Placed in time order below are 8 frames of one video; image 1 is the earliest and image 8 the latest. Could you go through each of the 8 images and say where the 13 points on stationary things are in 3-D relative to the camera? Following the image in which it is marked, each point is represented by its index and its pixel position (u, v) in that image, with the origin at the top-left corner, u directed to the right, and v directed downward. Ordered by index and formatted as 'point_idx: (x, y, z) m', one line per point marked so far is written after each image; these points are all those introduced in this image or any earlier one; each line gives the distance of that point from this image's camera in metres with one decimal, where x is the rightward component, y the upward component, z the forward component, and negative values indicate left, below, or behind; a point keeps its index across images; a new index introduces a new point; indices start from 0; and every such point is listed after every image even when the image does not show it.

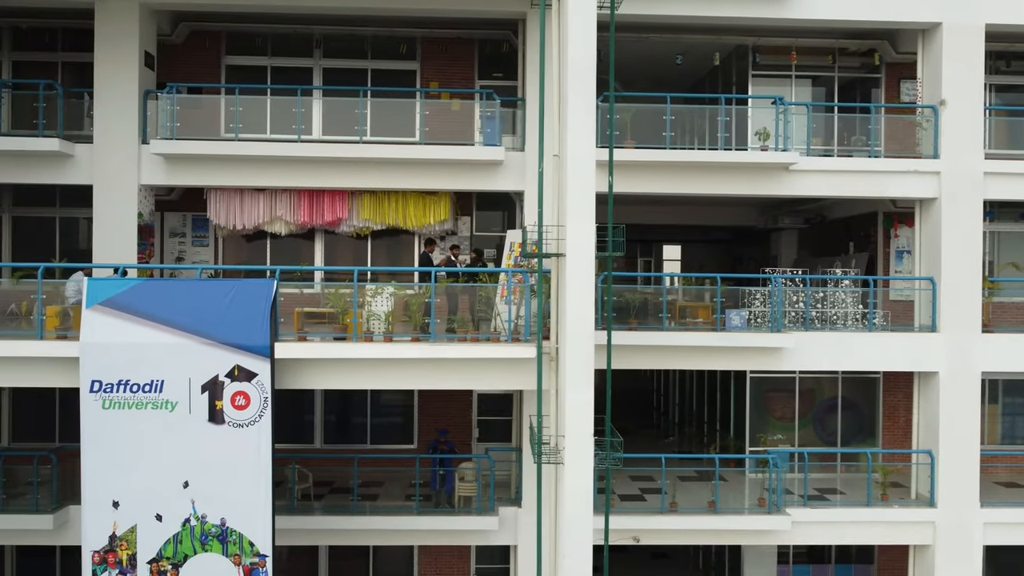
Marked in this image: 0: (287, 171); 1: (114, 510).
0: (-3.1, +1.6, +10.5) m
1: (-4.2, -2.3, +7.9) m
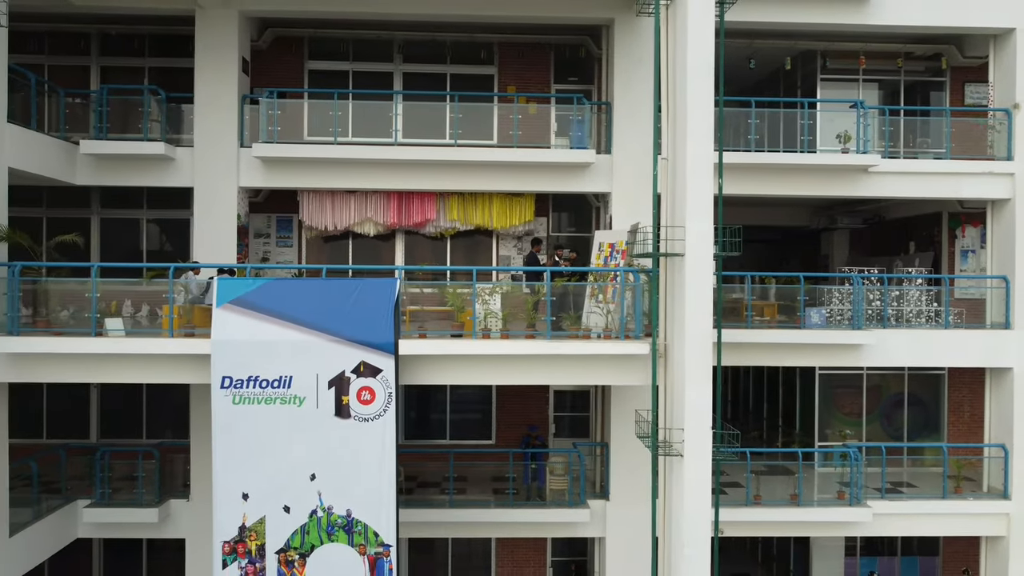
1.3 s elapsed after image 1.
0: (-1.9, +1.7, +10.7) m
1: (-2.9, -2.3, +8.1) m
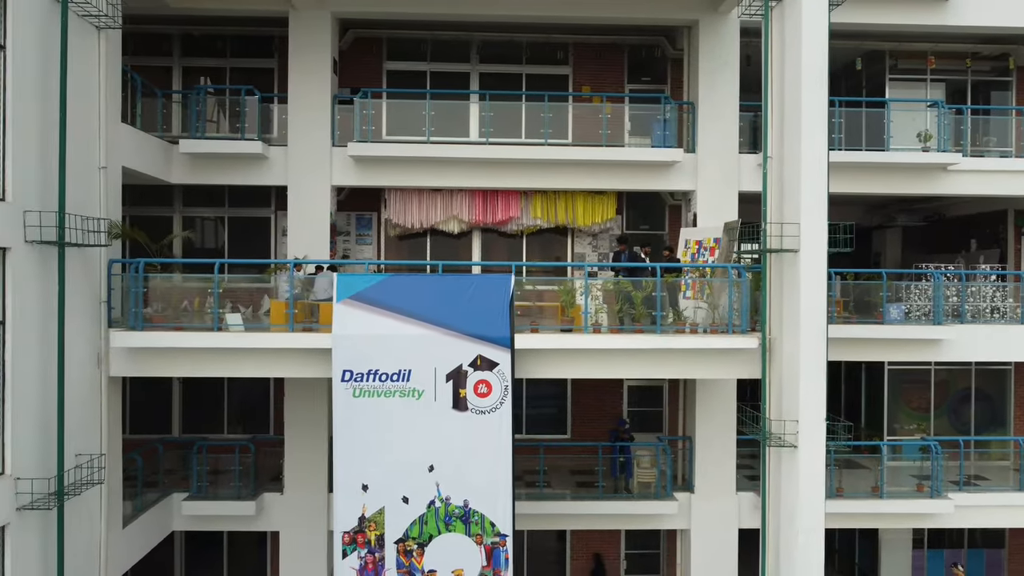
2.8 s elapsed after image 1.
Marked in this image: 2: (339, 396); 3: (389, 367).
0: (-0.6, +1.7, +10.9) m
1: (-1.6, -2.3, +8.3) m
2: (-1.9, -1.2, +8.3) m
3: (-1.4, -0.9, +8.3) m
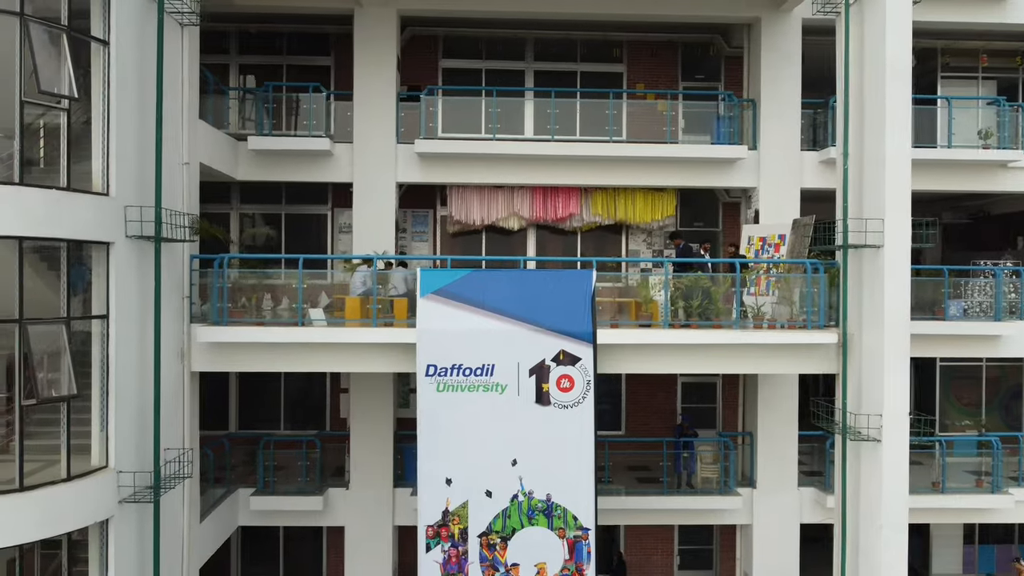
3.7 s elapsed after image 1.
0: (+0.3, +1.8, +11.0) m
1: (-0.7, -2.2, +8.4) m
2: (-1.0, -1.1, +8.4) m
3: (-0.4, -0.8, +8.4) m
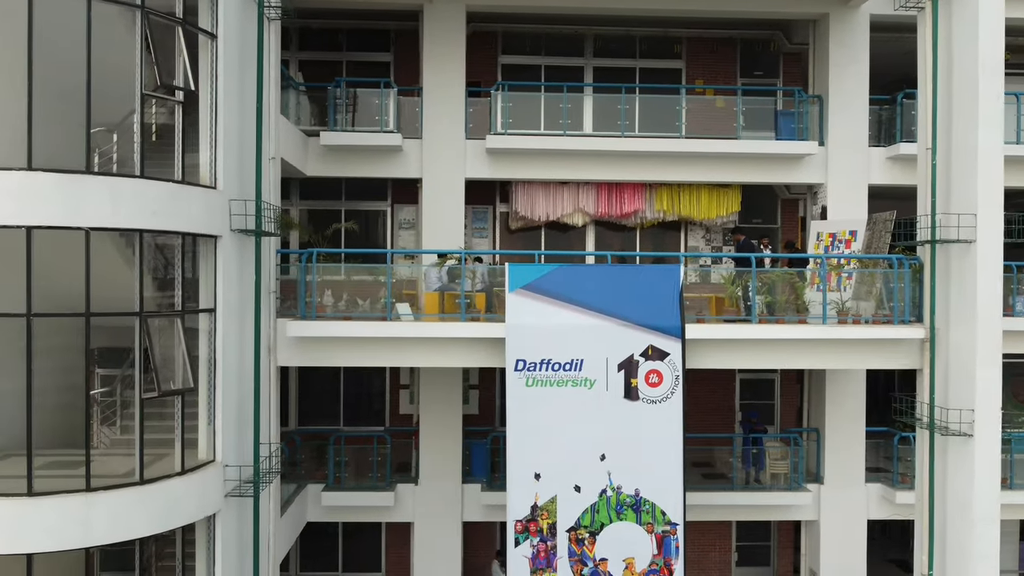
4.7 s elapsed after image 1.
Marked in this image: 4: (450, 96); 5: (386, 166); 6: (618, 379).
0: (+1.3, +1.8, +11.0) m
1: (+0.3, -2.2, +8.4) m
2: (0.0, -1.1, +8.4) m
3: (+0.6, -0.8, +8.4) m
4: (-0.9, +2.8, +10.7) m
5: (-1.8, +1.8, +10.8) m
6: (+1.2, -1.0, +8.4) m
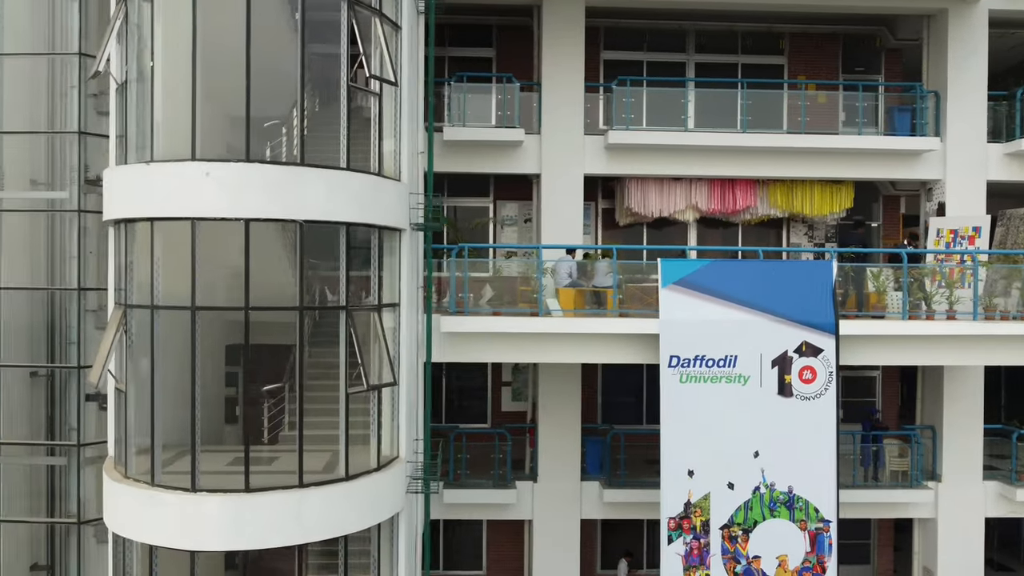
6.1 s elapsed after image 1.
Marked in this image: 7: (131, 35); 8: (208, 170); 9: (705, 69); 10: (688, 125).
0: (+3.0, +1.9, +10.9) m
1: (+2.0, -2.1, +8.3) m
2: (+1.7, -1.0, +8.3) m
3: (+2.3, -0.7, +8.3) m
4: (+0.8, +2.8, +10.7) m
5: (-0.1, +1.8, +10.8) m
6: (+2.9, -1.0, +8.3) m
7: (-3.1, +2.1, +6.2) m
8: (-2.3, +0.9, +5.9) m
9: (+3.2, +3.7, +12.6) m
10: (+2.4, +2.3, +10.6) m
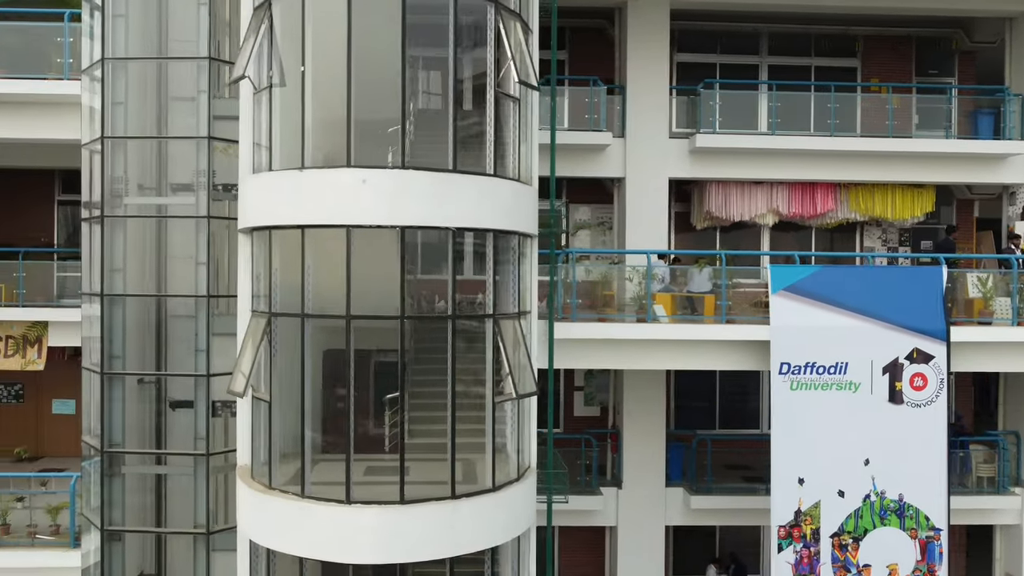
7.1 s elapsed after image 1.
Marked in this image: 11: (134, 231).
0: (+4.2, +1.8, +10.8) m
1: (+3.2, -2.2, +8.2) m
2: (+2.9, -1.1, +8.2) m
3: (+3.5, -0.8, +8.2) m
4: (+2.0, +2.7, +10.6) m
5: (+1.1, +1.7, +10.7) m
6: (+4.1, -1.0, +8.2) m
7: (-1.9, +2.0, +6.1) m
8: (-1.1, +0.9, +5.8) m
9: (+4.4, +3.6, +12.5) m
10: (+3.6, +2.2, +10.5) m
11: (-3.9, +0.6, +7.7) m
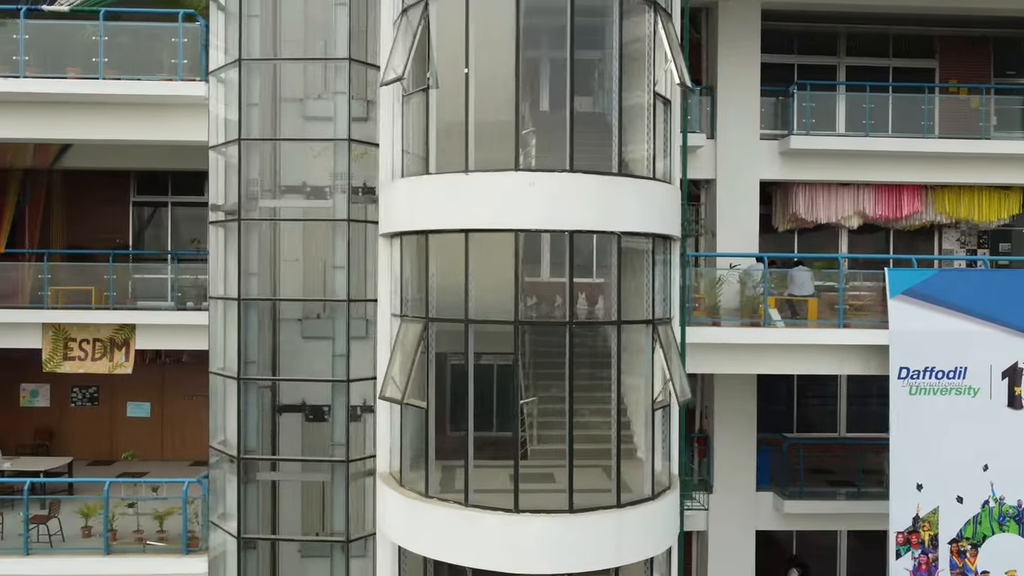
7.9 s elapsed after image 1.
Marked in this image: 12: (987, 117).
0: (+5.5, +1.8, +10.8) m
1: (+4.4, -2.2, +8.1) m
2: (+4.2, -1.1, +8.1) m
3: (+4.7, -0.8, +8.1) m
4: (+3.3, +2.7, +10.5) m
5: (+2.3, +1.7, +10.6) m
6: (+5.3, -1.1, +8.2) m
7: (-0.7, +2.0, +6.0) m
8: (+0.1, +0.8, +5.7) m
9: (+5.7, +3.6, +12.4) m
10: (+4.9, +2.2, +10.4) m
11: (-2.6, +0.5, +7.6) m
12: (+6.6, +2.4, +10.5) m
